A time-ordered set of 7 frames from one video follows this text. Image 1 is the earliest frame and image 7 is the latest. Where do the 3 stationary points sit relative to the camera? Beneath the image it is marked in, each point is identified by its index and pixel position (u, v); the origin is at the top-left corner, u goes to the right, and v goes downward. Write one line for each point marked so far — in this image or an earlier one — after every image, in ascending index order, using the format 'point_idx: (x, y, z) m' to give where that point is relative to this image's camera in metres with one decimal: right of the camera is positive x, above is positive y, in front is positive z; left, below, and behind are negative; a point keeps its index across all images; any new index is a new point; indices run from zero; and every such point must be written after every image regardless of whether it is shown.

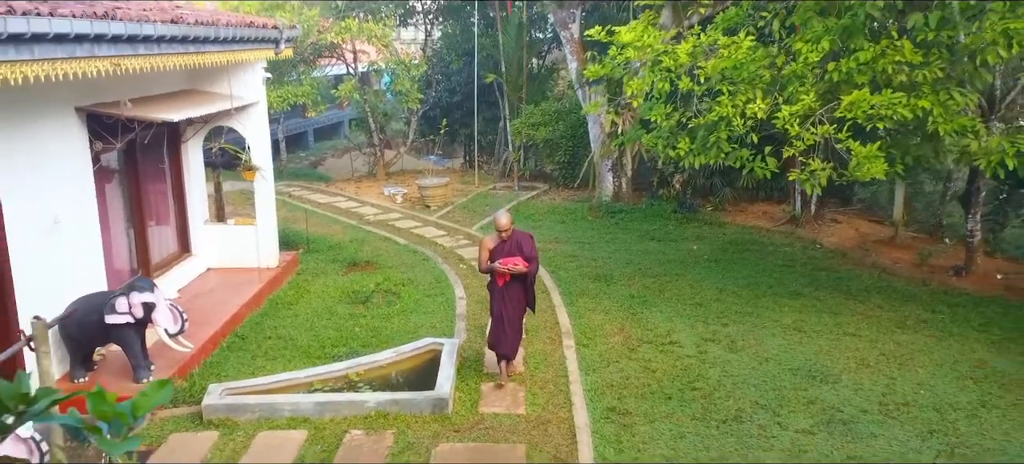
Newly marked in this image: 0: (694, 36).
0: (+1.4, +1.5, +5.6) m
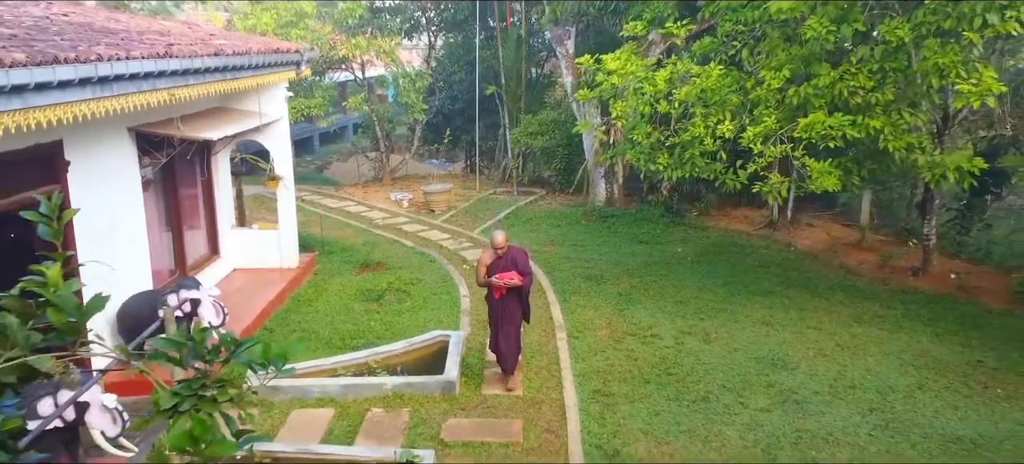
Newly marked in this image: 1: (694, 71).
0: (+1.4, +1.4, +6.3) m
1: (+1.5, +1.3, +6.2) m
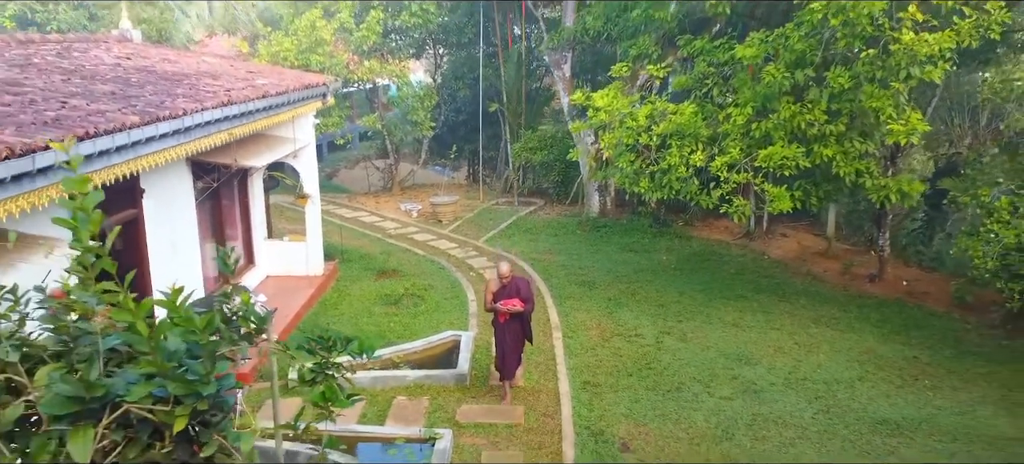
0: (+1.4, +1.3, +7.3) m
1: (+1.5, +1.2, +7.2) m
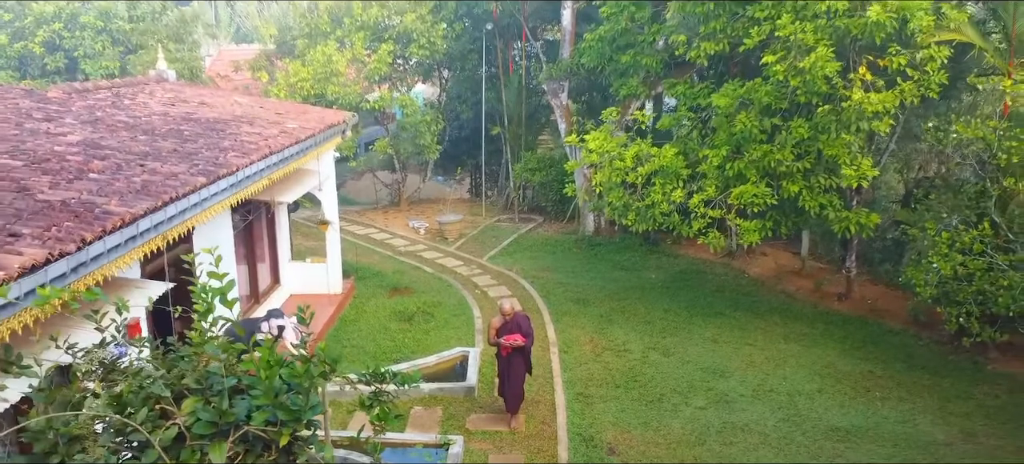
0: (+1.4, +1.0, +8.2) m
1: (+1.6, +0.9, +8.1) m
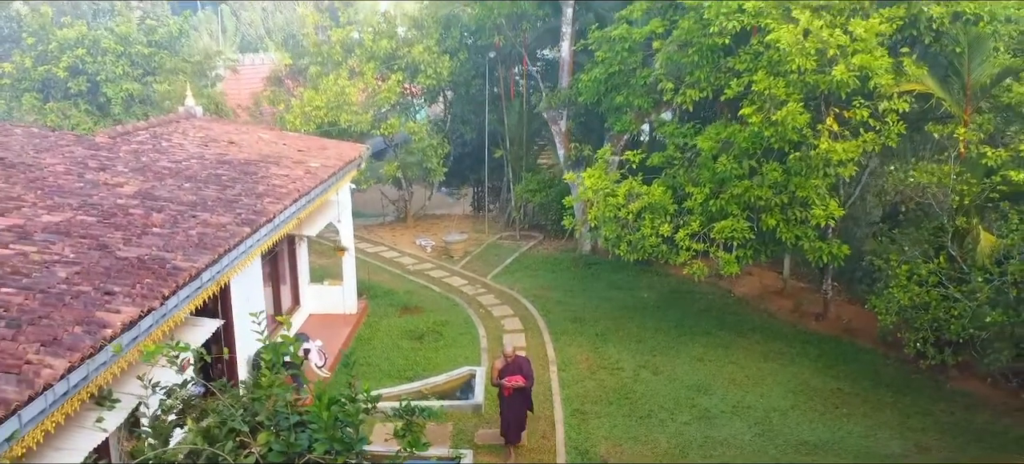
0: (+1.4, +0.6, +9.0) m
1: (+1.6, +0.5, +8.9) m
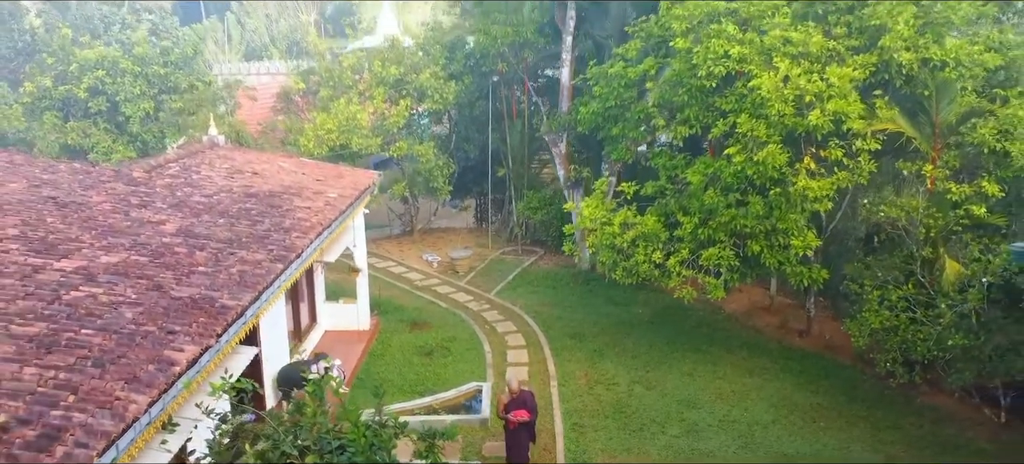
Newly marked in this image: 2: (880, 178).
0: (+1.5, +0.3, +9.7) m
1: (+1.6, +0.2, +9.6) m
2: (+4.7, +0.7, +9.3) m
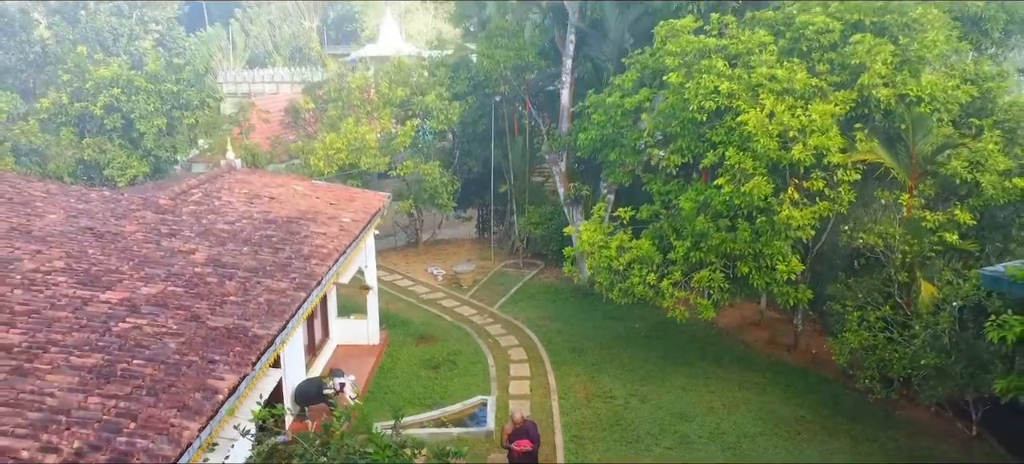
0: (+1.5, 0.0, +10.3) m
1: (+1.7, -0.1, +10.2) m
2: (+4.7, +0.4, +9.9) m
